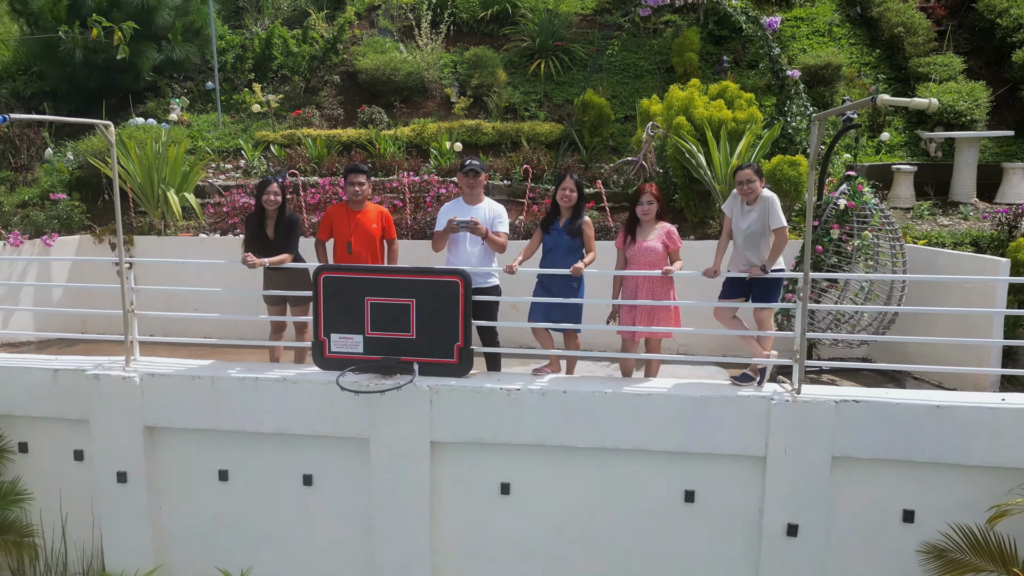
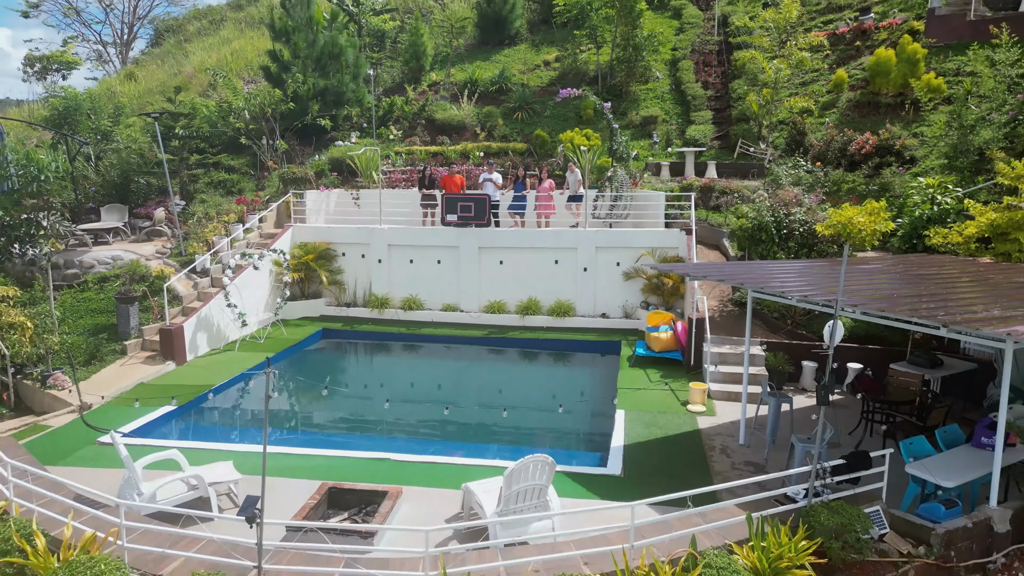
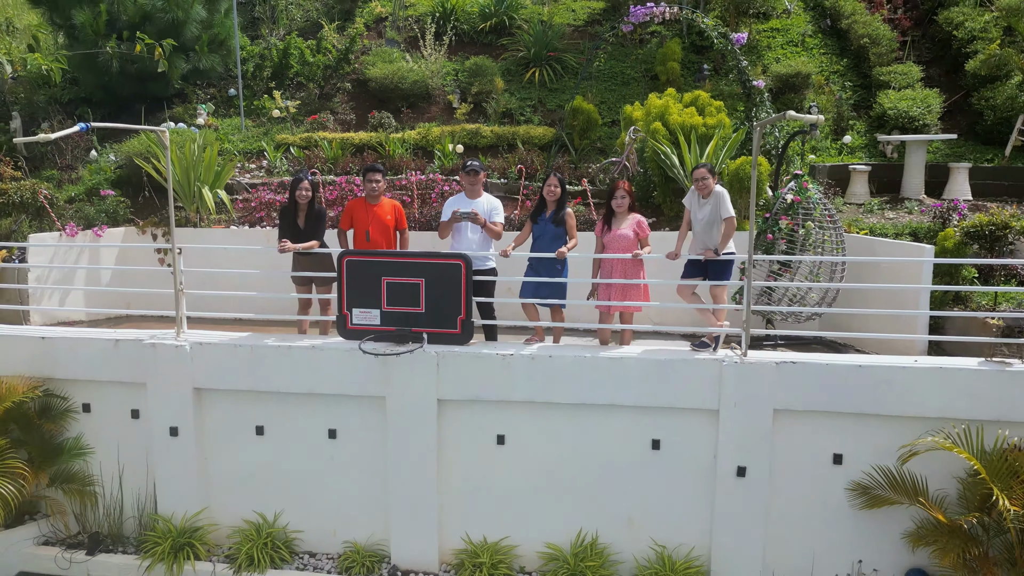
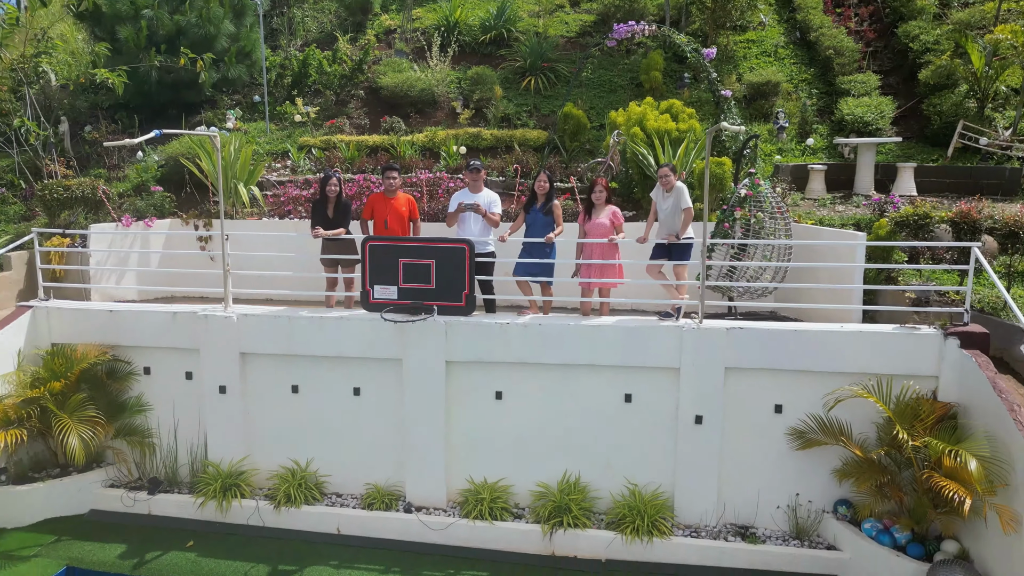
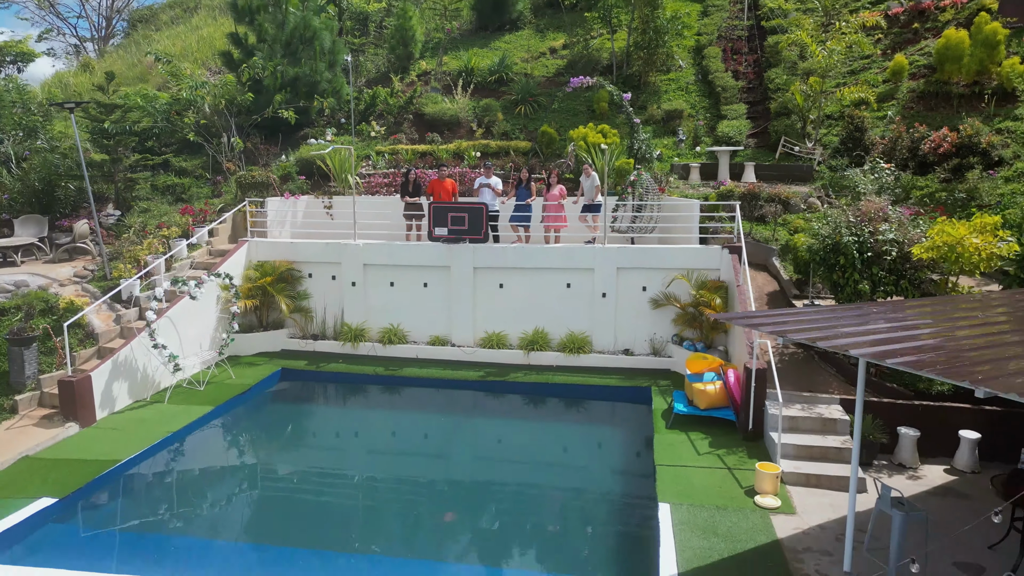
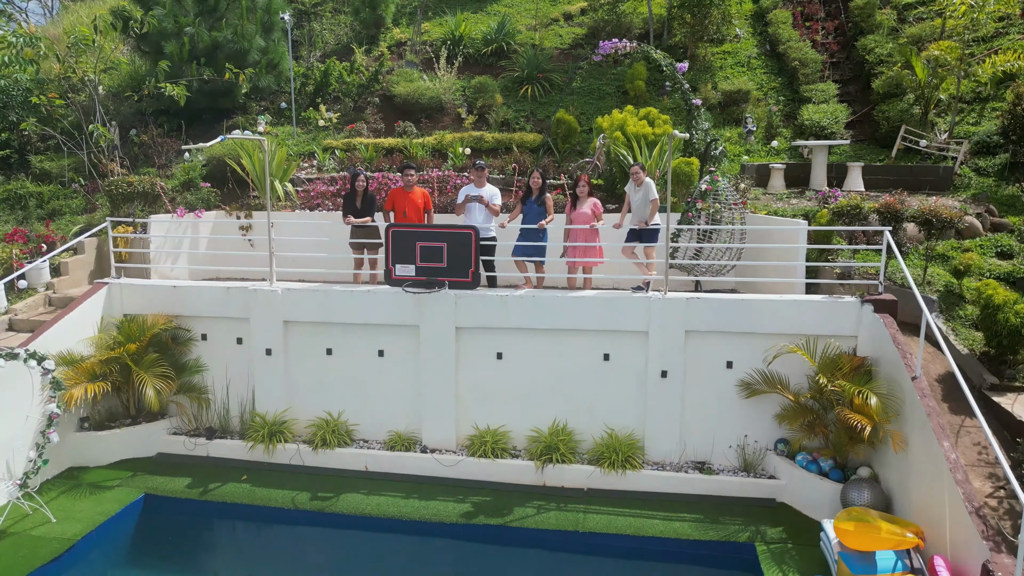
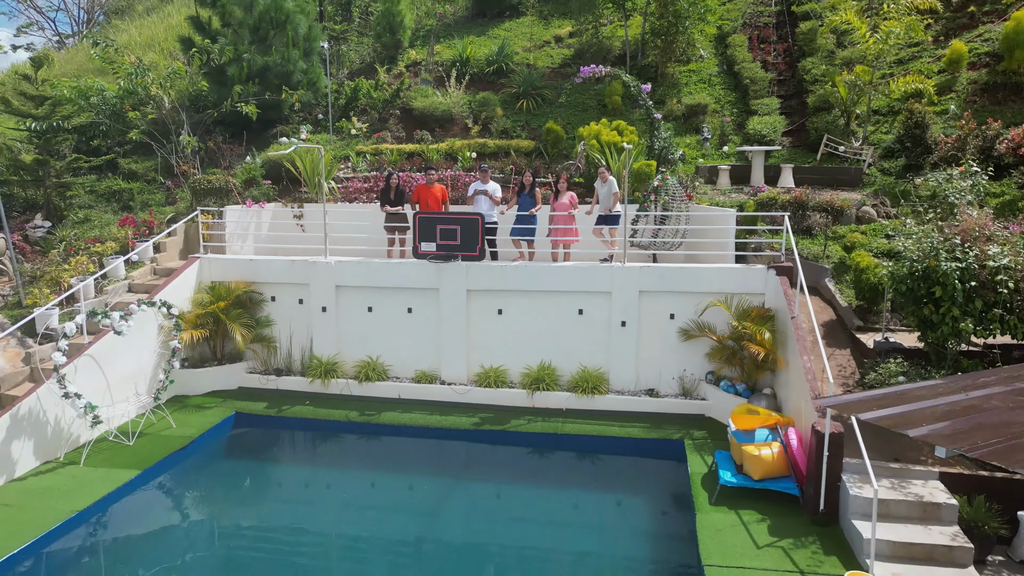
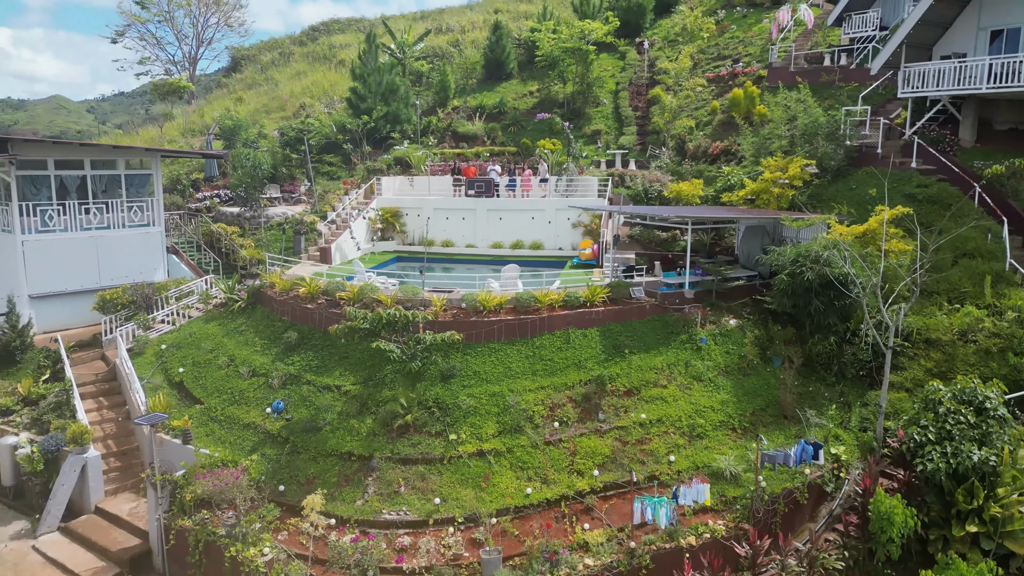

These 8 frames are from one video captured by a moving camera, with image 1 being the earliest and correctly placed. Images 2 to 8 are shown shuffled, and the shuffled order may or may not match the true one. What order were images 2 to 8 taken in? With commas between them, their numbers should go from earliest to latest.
3, 4, 6, 7, 5, 2, 8
